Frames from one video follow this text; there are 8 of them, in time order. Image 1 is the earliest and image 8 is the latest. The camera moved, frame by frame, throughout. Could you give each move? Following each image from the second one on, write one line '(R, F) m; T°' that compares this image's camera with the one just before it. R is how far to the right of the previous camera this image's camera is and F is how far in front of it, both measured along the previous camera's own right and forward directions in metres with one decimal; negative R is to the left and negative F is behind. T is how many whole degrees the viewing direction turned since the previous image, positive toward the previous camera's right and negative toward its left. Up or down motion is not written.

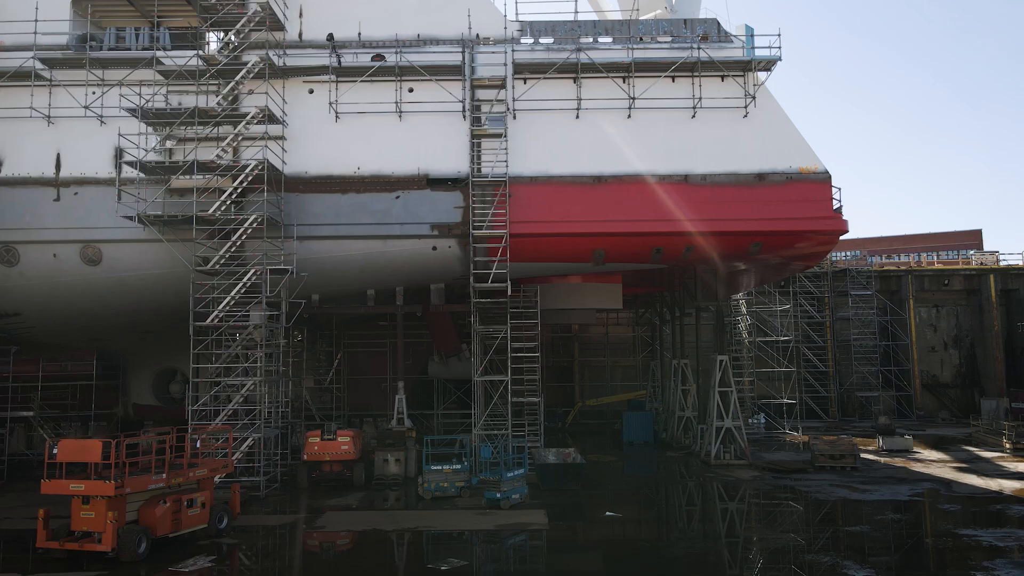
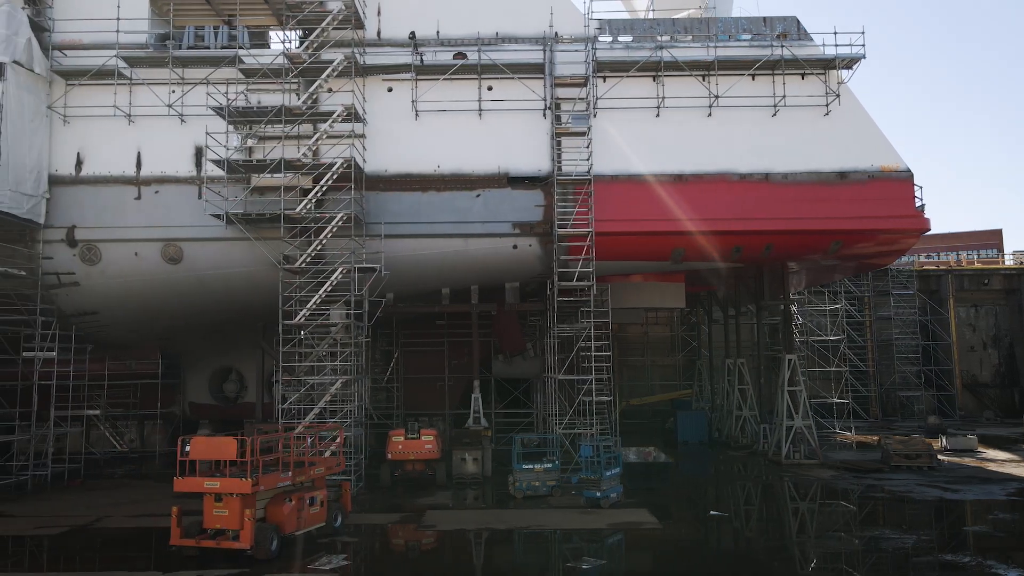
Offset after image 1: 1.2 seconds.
(-1.6, 0.0) m; 0°
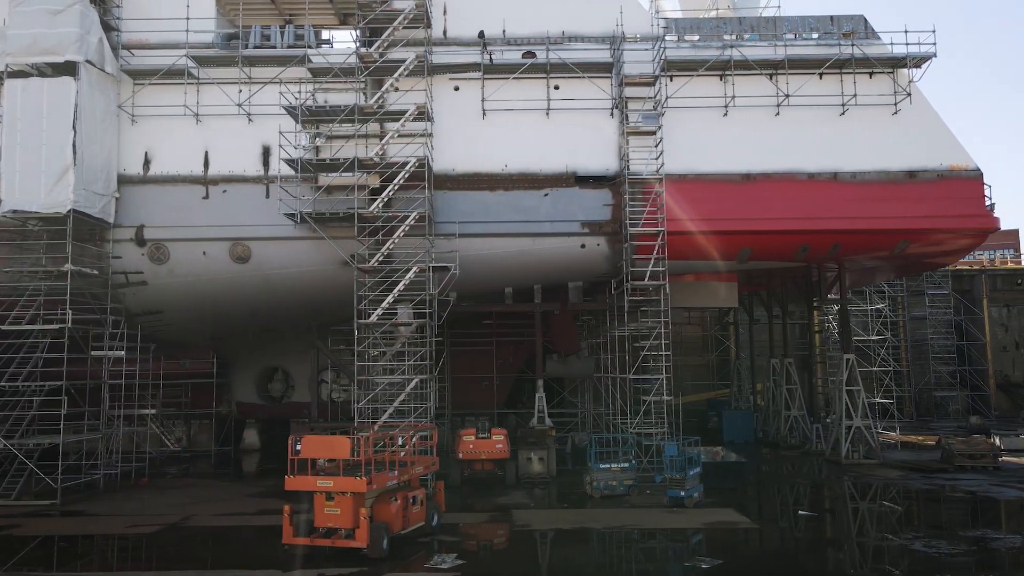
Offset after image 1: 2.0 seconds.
(-1.4, 0.0) m; 0°
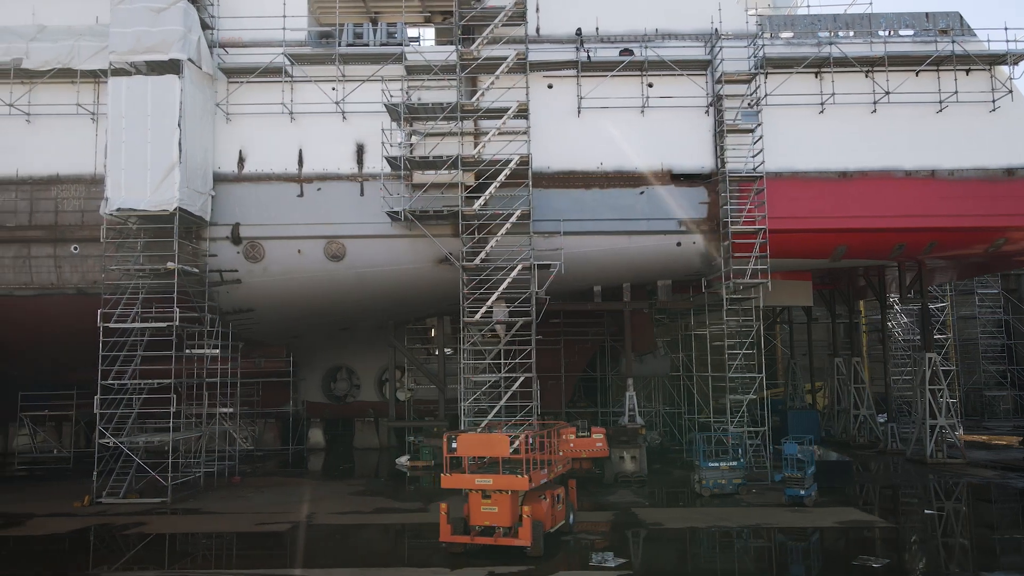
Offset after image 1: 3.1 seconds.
(-1.9, 0.0) m; 0°
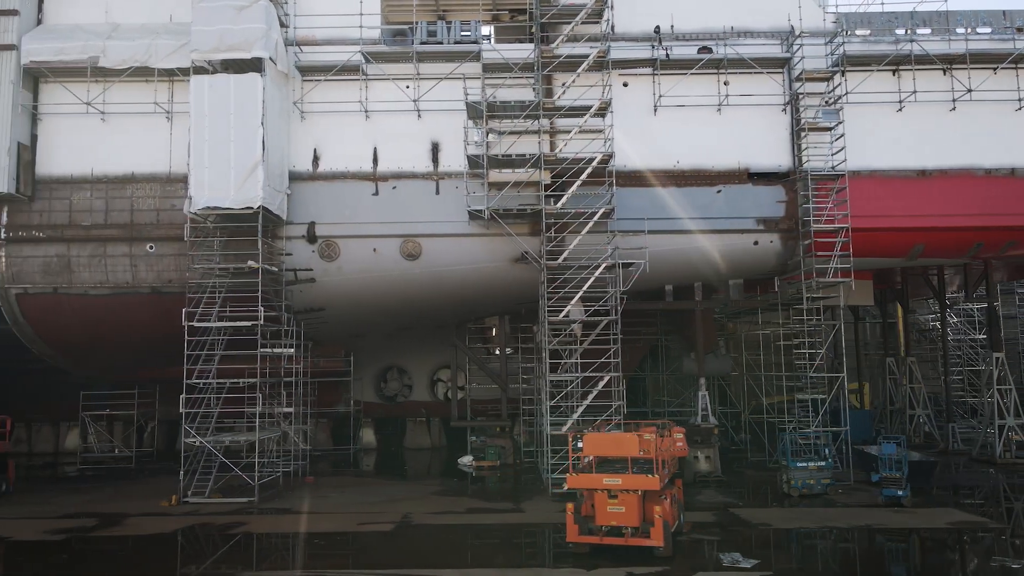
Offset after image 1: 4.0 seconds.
(-1.6, +0.1) m; 0°
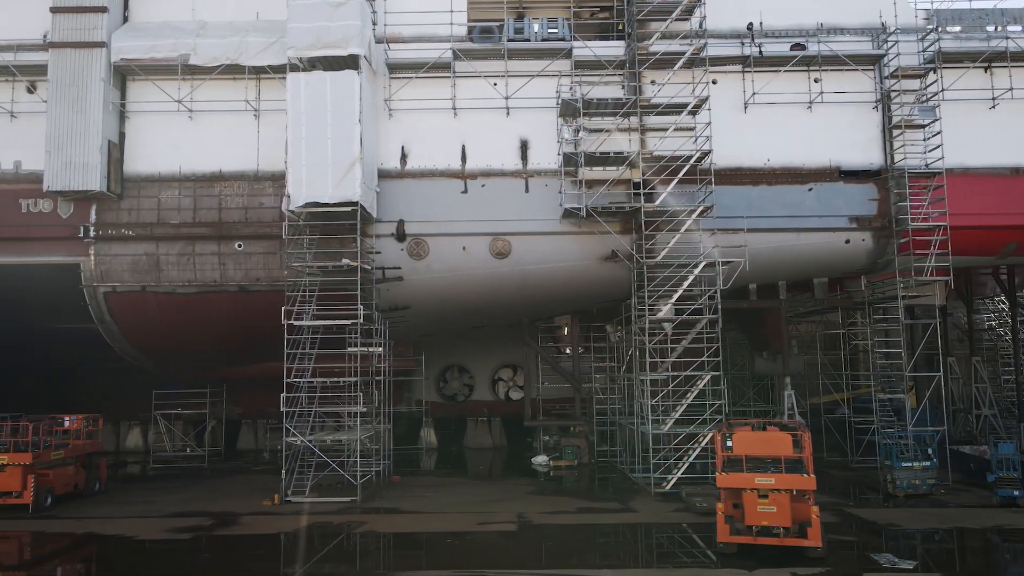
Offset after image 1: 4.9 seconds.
(-1.8, +0.1) m; 0°
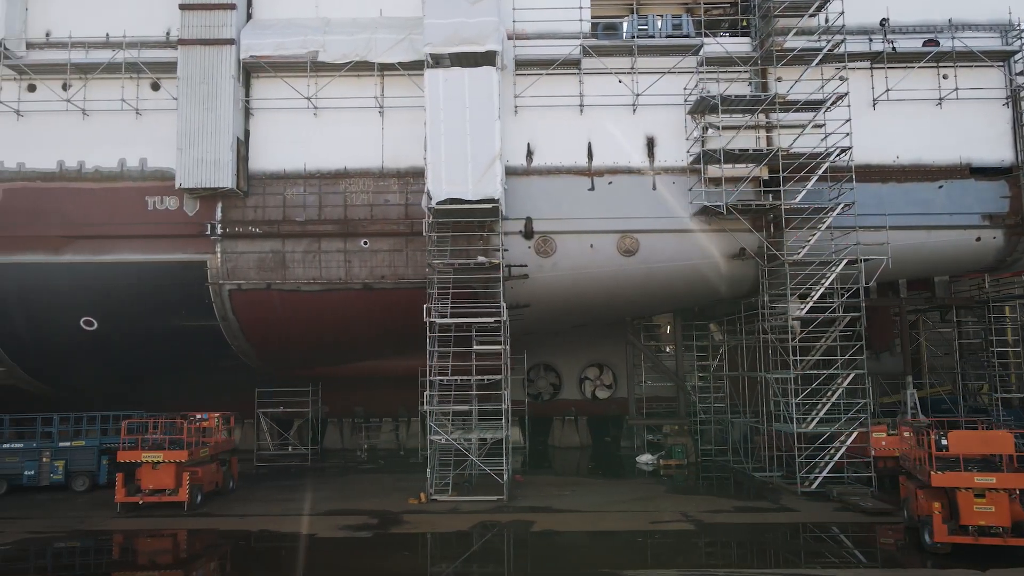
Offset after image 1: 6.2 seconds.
(-2.6, +0.1) m; 0°
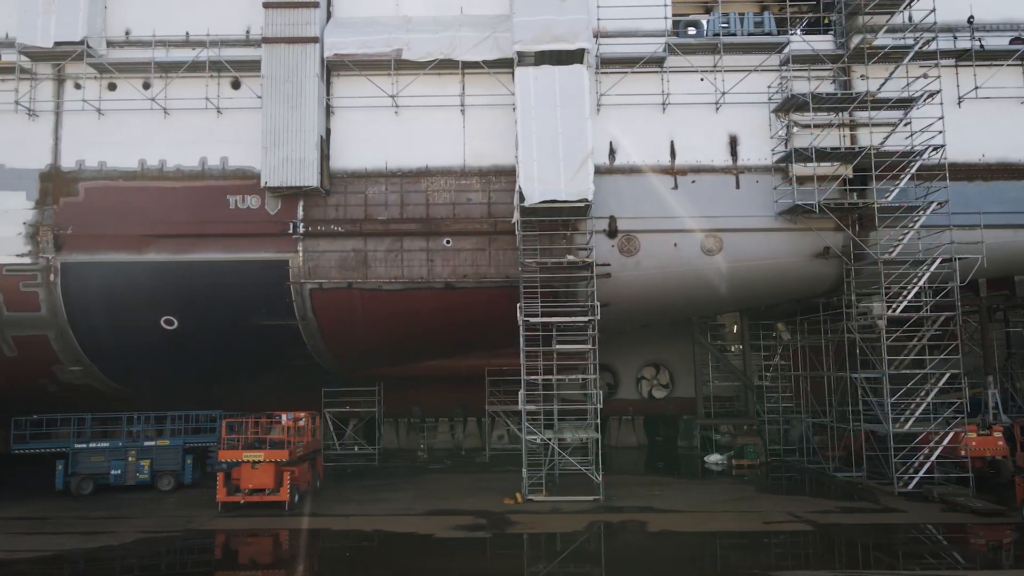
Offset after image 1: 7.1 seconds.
(-1.7, +0.1) m; 0°
